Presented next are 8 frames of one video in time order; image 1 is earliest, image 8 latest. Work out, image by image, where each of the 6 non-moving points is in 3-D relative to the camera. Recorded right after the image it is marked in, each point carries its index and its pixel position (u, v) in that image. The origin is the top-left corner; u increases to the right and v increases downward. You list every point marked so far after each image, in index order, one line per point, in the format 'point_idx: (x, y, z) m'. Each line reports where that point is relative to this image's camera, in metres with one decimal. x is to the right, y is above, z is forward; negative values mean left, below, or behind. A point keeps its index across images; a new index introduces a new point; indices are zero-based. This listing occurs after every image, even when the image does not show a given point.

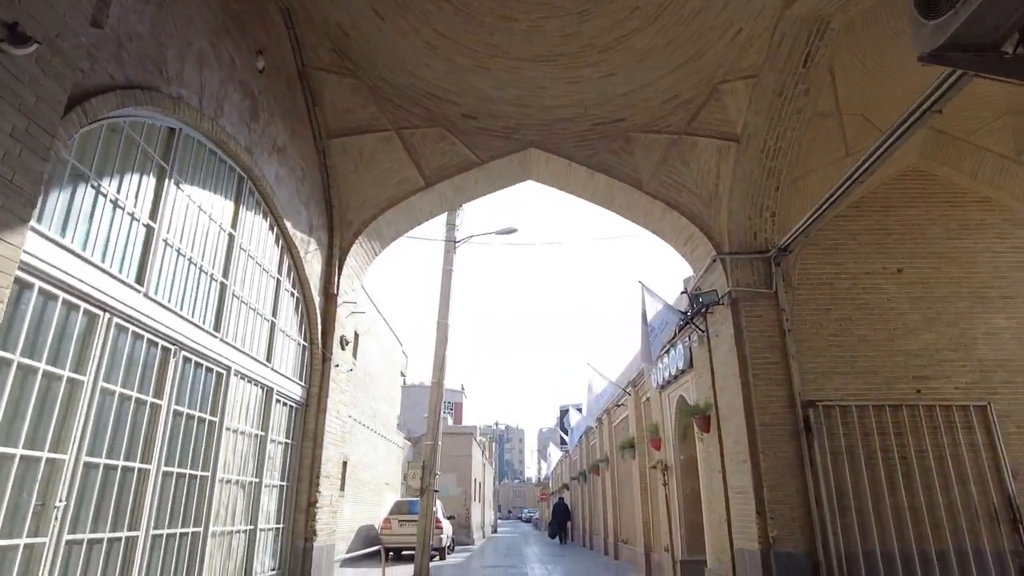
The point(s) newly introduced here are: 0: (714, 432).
0: (+2.4, -1.7, +7.7) m
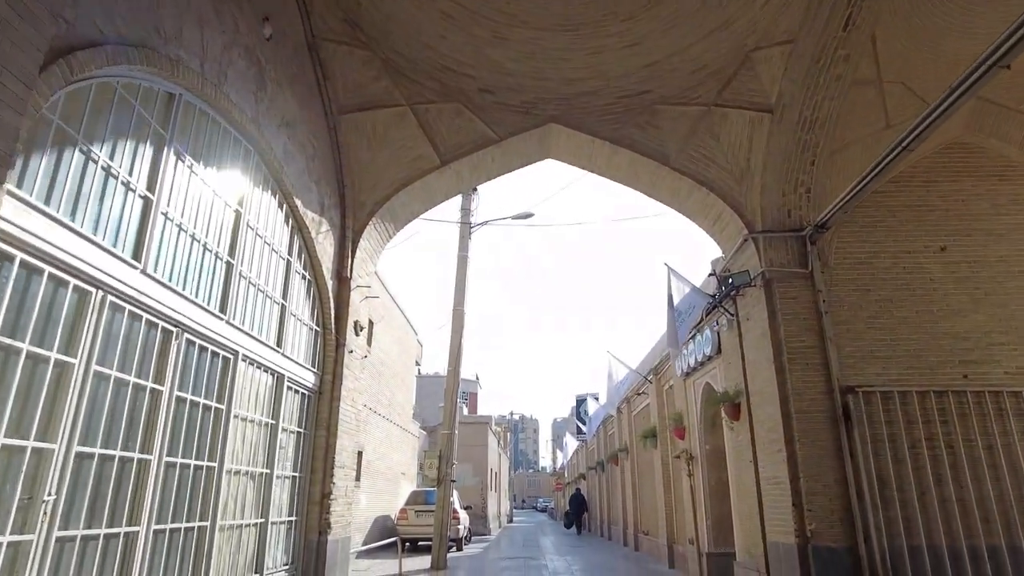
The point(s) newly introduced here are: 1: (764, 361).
0: (+2.6, -1.5, +7.4) m
1: (+2.6, -0.8, +6.8) m
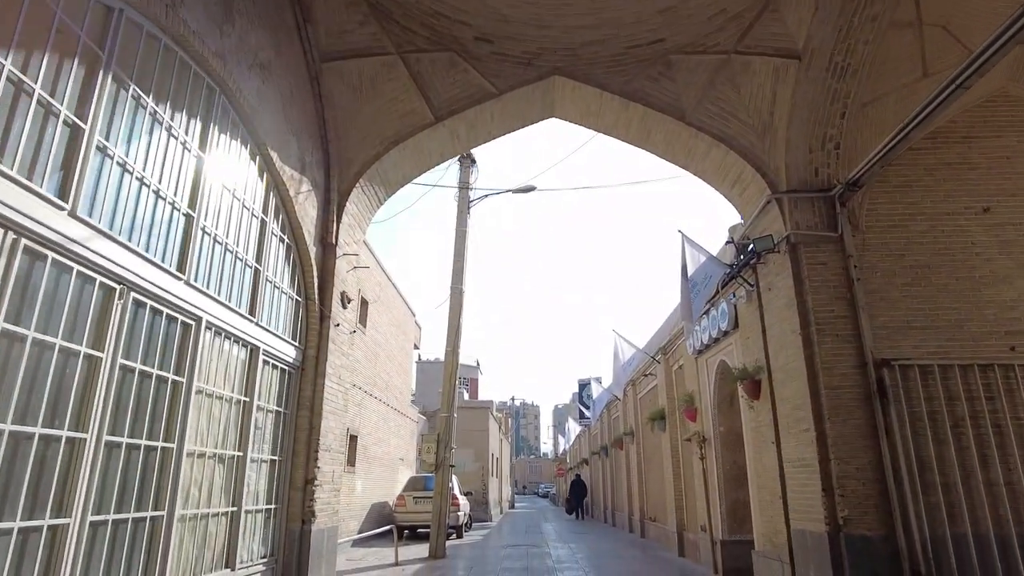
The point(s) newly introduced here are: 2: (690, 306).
0: (+2.6, -1.1, +6.8) m
1: (+2.6, -0.4, +6.2) m
2: (+2.0, -0.2, +7.4) m
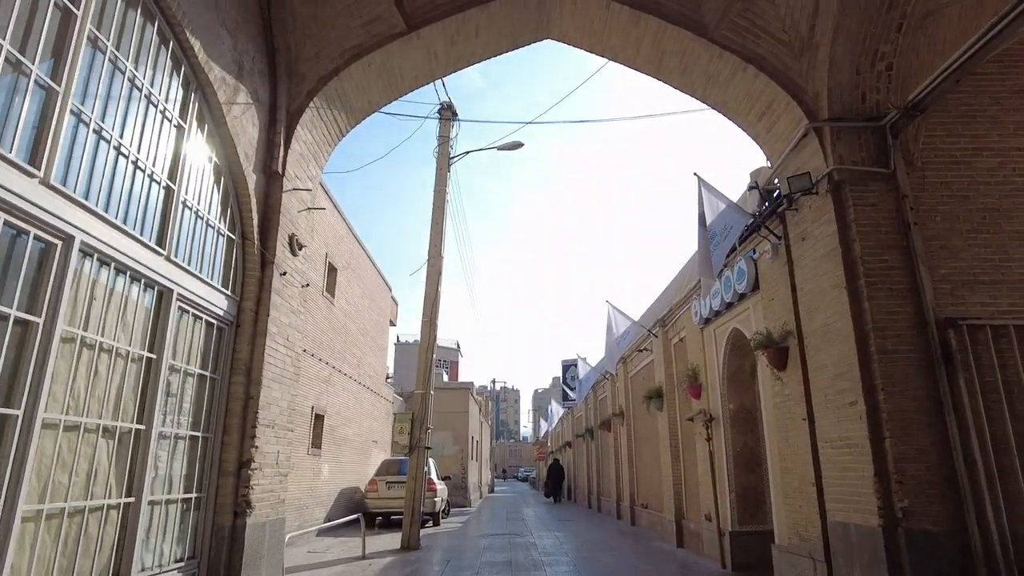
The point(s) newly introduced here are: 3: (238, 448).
0: (+2.5, -0.7, +5.8) m
1: (+2.5, 0.0, +5.2) m
2: (+1.9, +0.3, +6.4) m
3: (-1.9, -1.1, +4.5) m
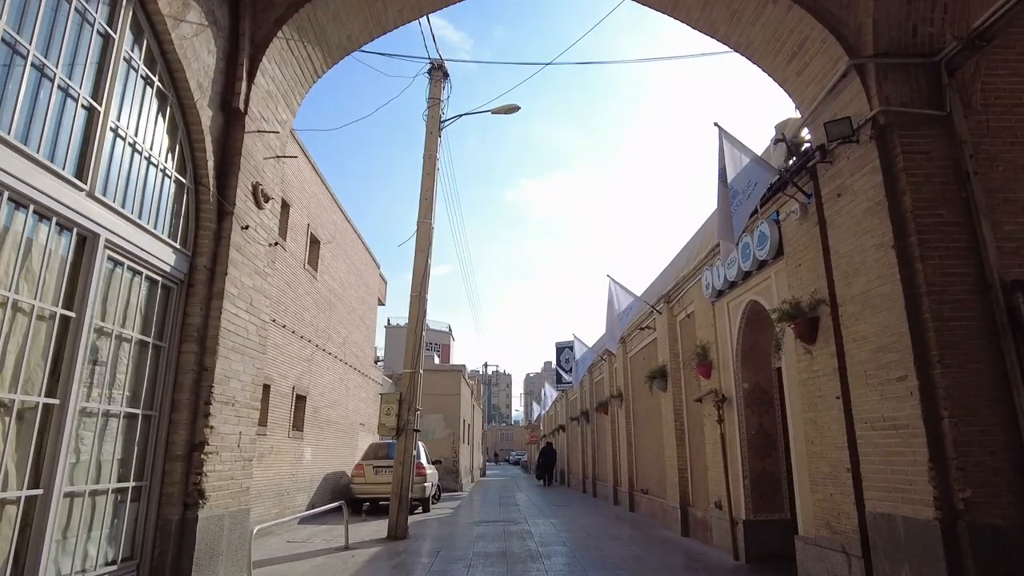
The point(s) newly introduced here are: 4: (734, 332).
0: (+2.5, -0.4, +5.2) m
1: (+2.5, +0.3, +4.6) m
2: (+1.9, +0.6, +5.7) m
3: (-1.9, -0.8, +3.8) m
4: (+2.4, -0.5, +7.4) m
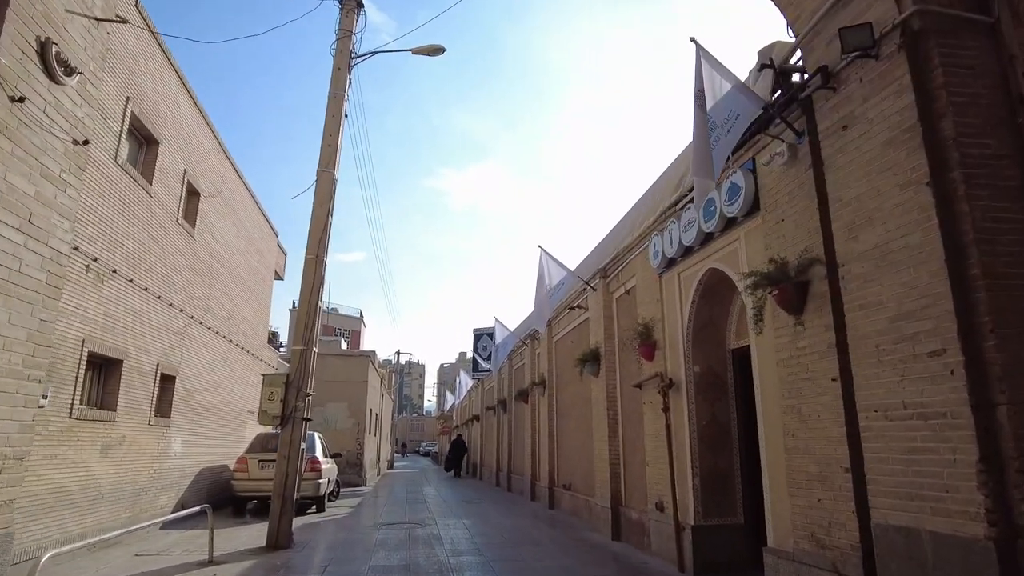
0: (+2.0, -0.1, +4.2) m
1: (+2.1, +0.5, +3.6) m
2: (+1.3, +0.9, +4.6) m
3: (-2.2, -0.4, +2.3) m
4: (+1.7, -0.2, +6.3) m
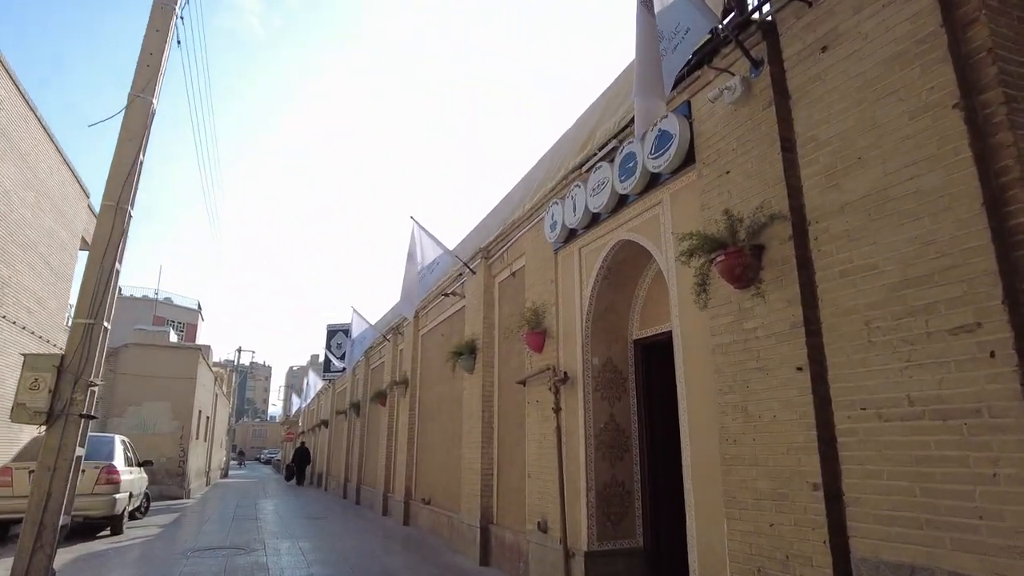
0: (+1.3, 0.0, +3.3) m
1: (+1.6, +0.7, +2.7) m
2: (+0.7, +1.1, +3.6) m
3: (-2.3, 0.0, +0.6) m
4: (+0.6, 0.0, +5.3) m
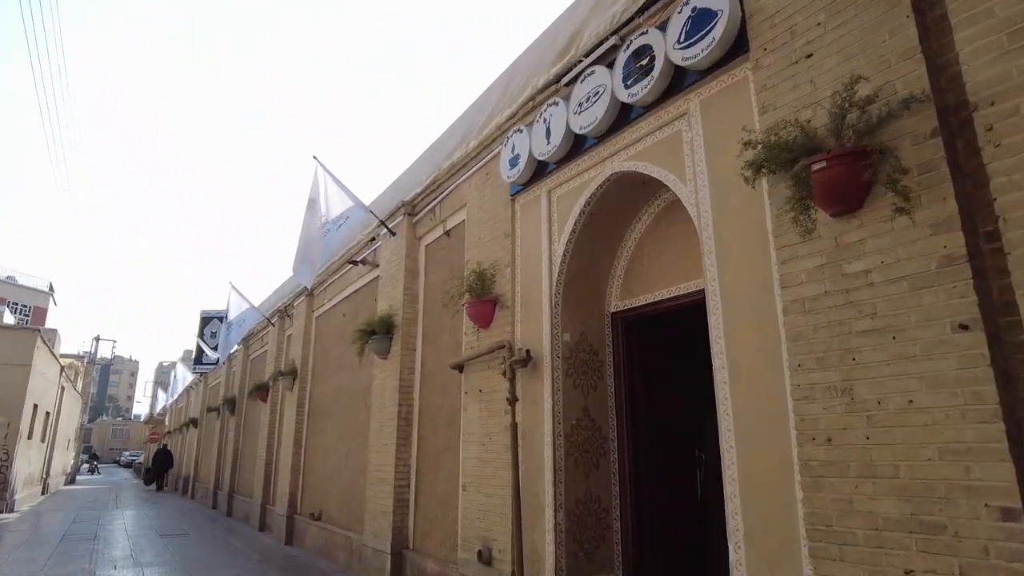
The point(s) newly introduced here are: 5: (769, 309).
0: (+1.3, +0.3, +2.1) m
1: (+1.8, +1.0, +1.6) m
2: (+0.7, +1.4, +2.3) m
3: (-1.8, +0.4, -1.1) m
4: (+0.3, +0.3, +4.0) m
5: (+1.0, -0.1, +2.6) m
